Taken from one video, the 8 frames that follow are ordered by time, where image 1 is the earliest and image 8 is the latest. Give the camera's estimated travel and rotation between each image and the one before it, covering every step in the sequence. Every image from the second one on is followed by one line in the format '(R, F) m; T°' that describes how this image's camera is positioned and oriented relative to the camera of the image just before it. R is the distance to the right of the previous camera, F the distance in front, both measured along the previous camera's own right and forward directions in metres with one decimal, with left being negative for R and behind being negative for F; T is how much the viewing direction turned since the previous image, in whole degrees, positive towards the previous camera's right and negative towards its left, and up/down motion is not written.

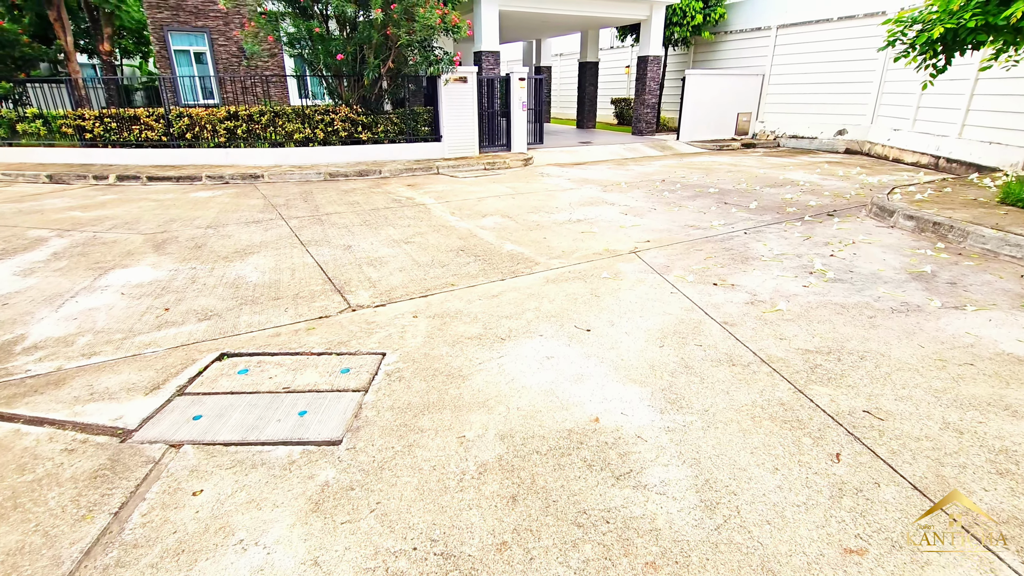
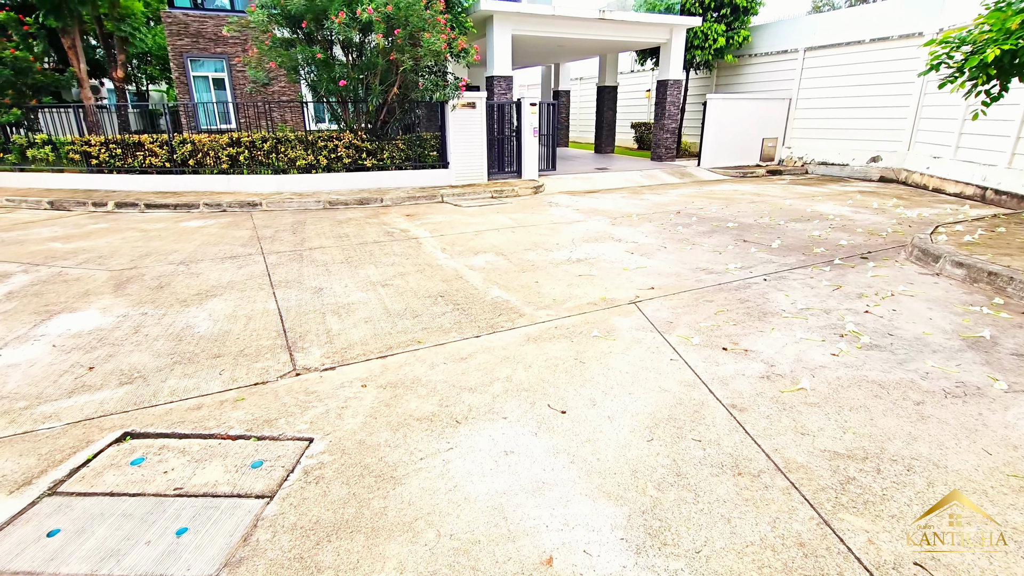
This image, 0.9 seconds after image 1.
(+0.3, +0.5) m; -3°
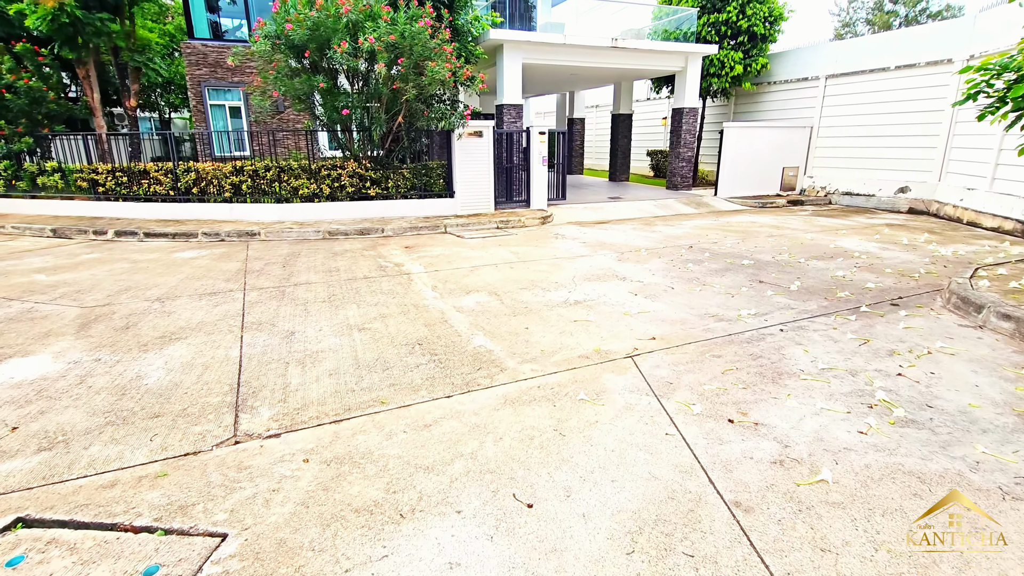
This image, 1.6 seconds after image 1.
(+0.3, +0.4) m; -2°
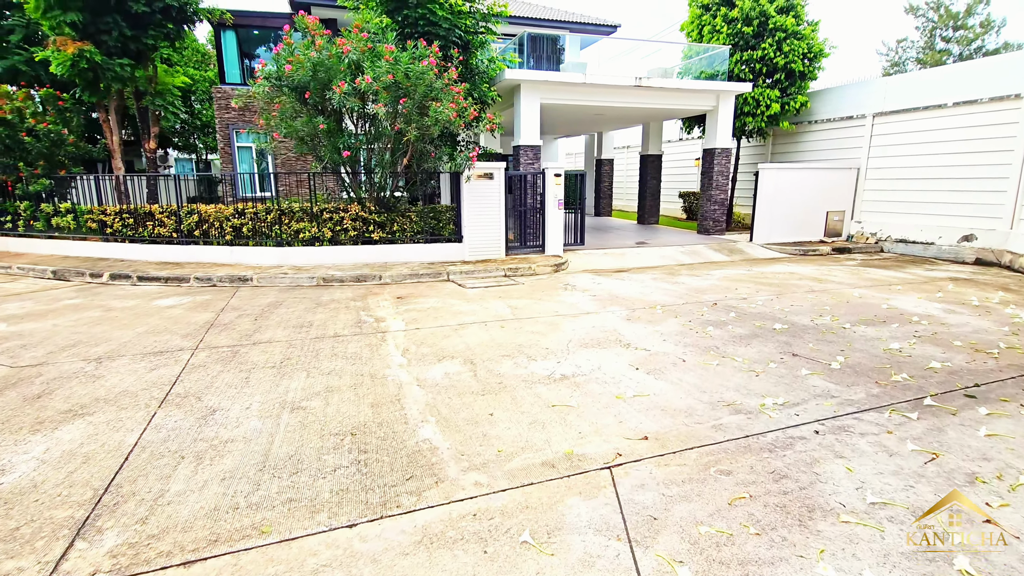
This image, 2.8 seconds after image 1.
(+0.5, +0.8) m; -4°
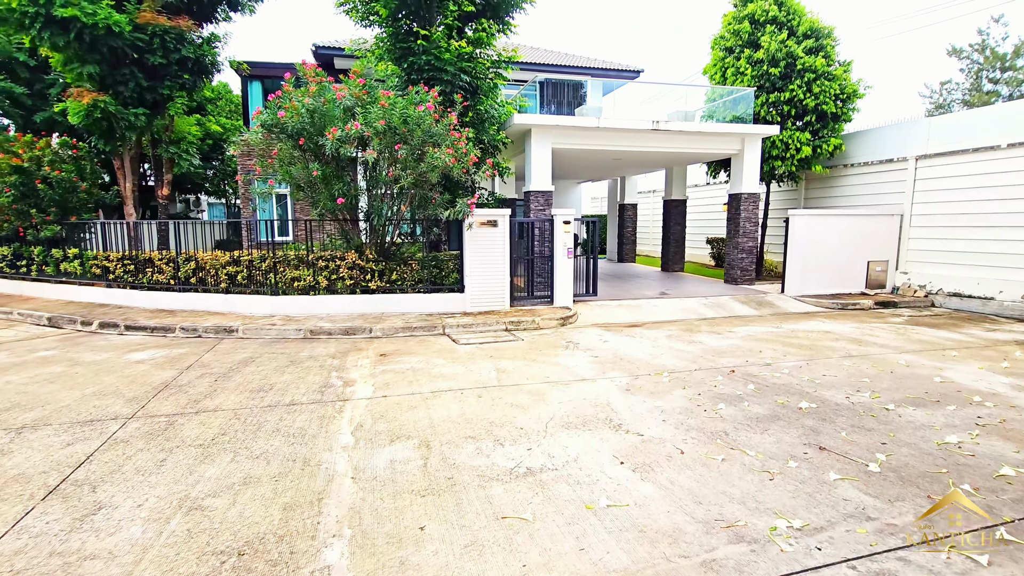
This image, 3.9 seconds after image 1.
(+0.5, +0.7) m; -4°
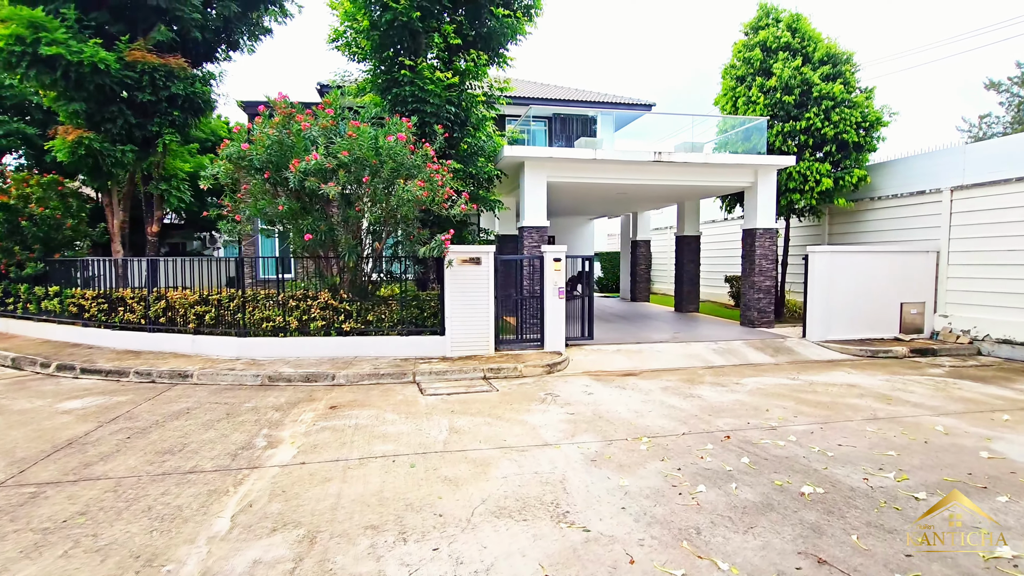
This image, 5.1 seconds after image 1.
(+0.7, +0.8) m; -3°
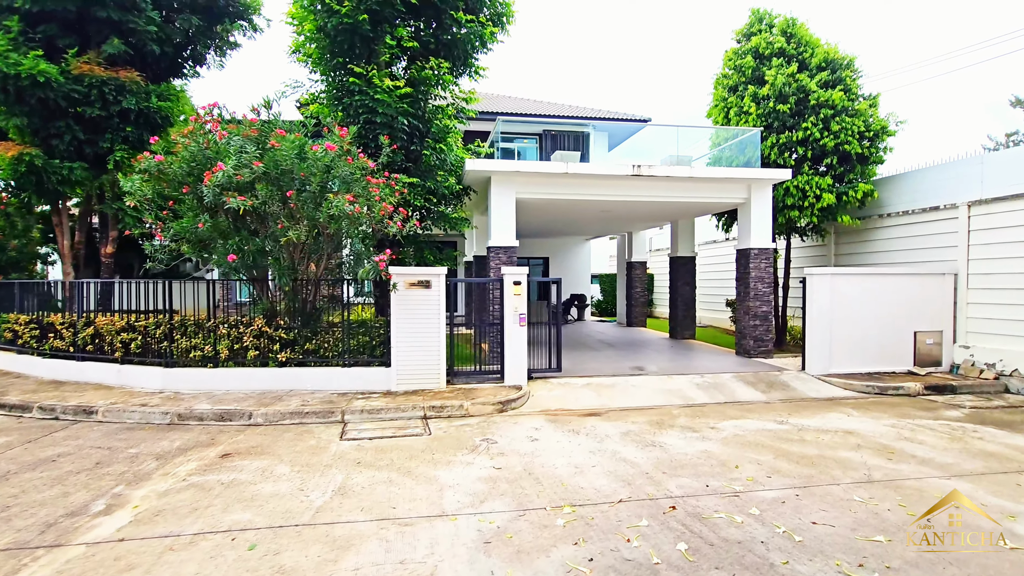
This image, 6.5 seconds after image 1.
(+1.0, +0.9) m; -2°
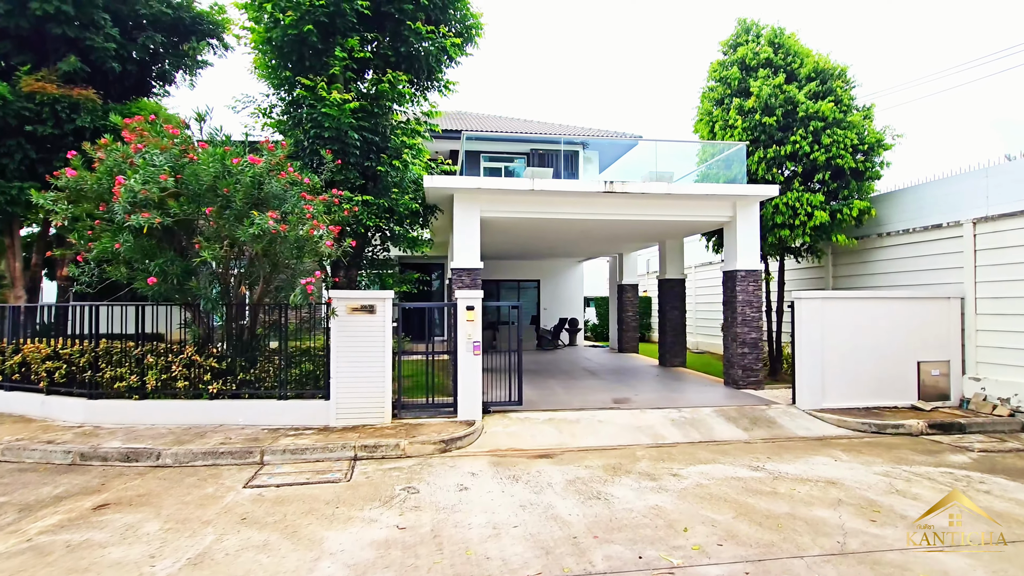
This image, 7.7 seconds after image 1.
(+0.8, +0.7) m; -1°
